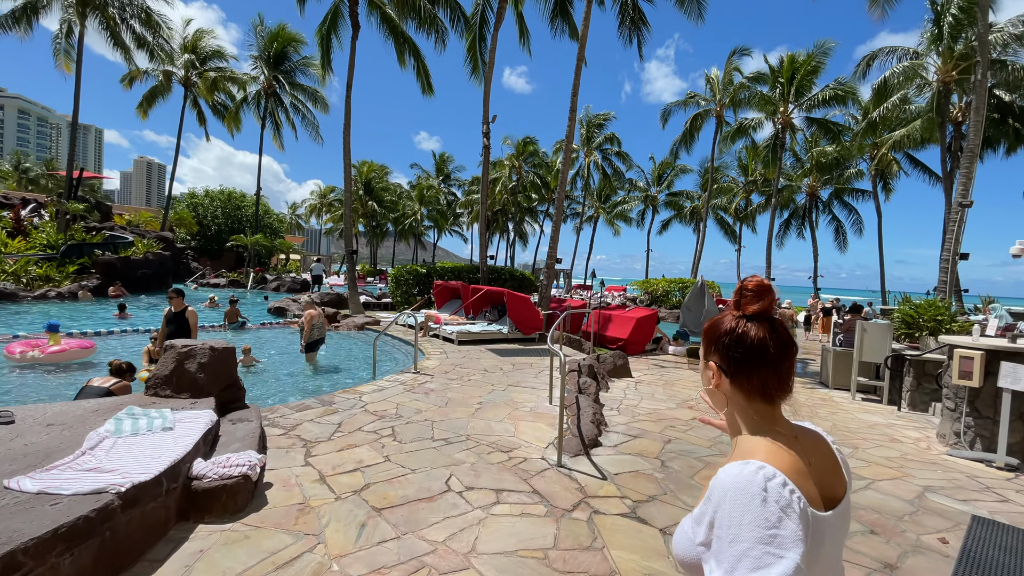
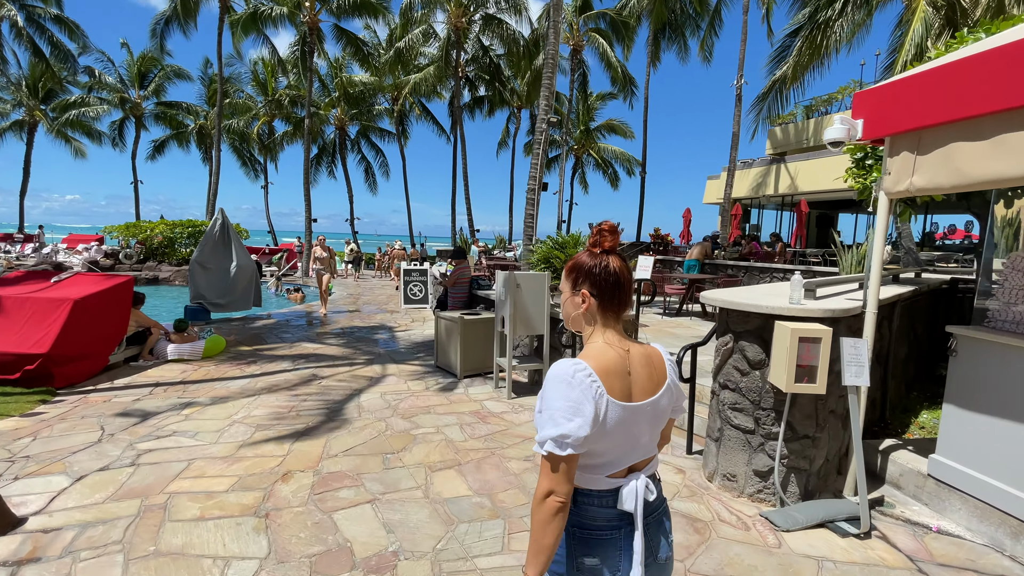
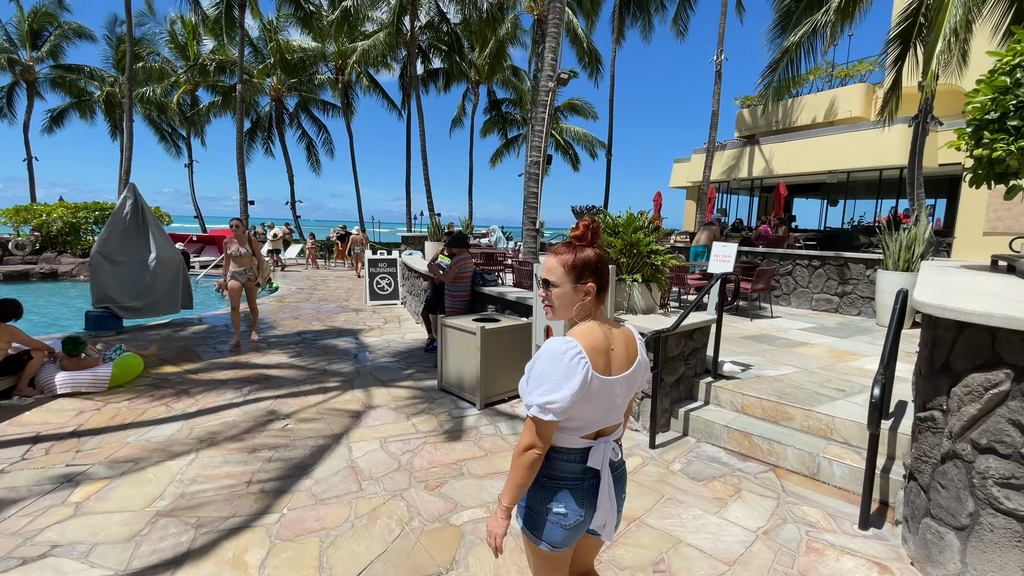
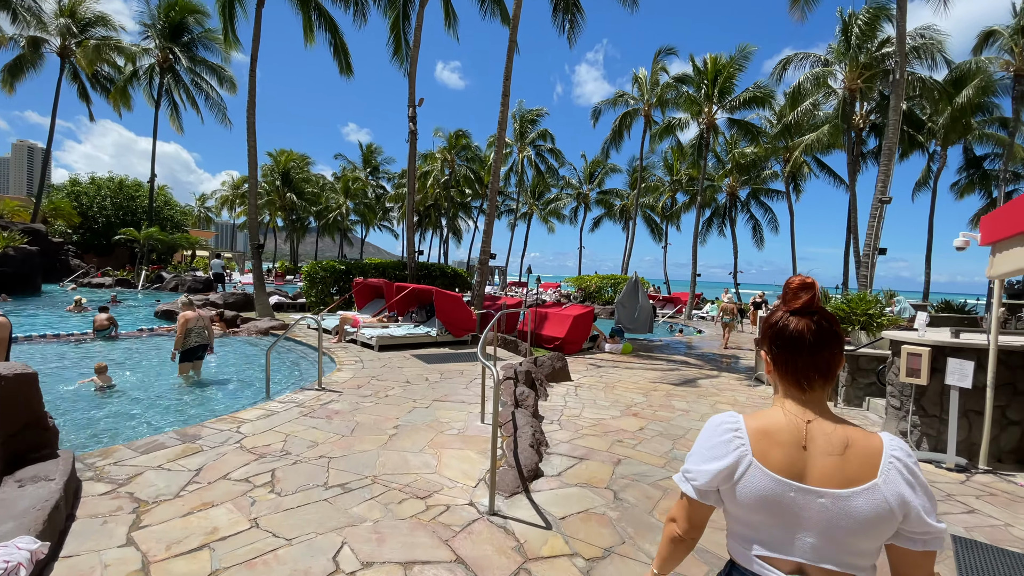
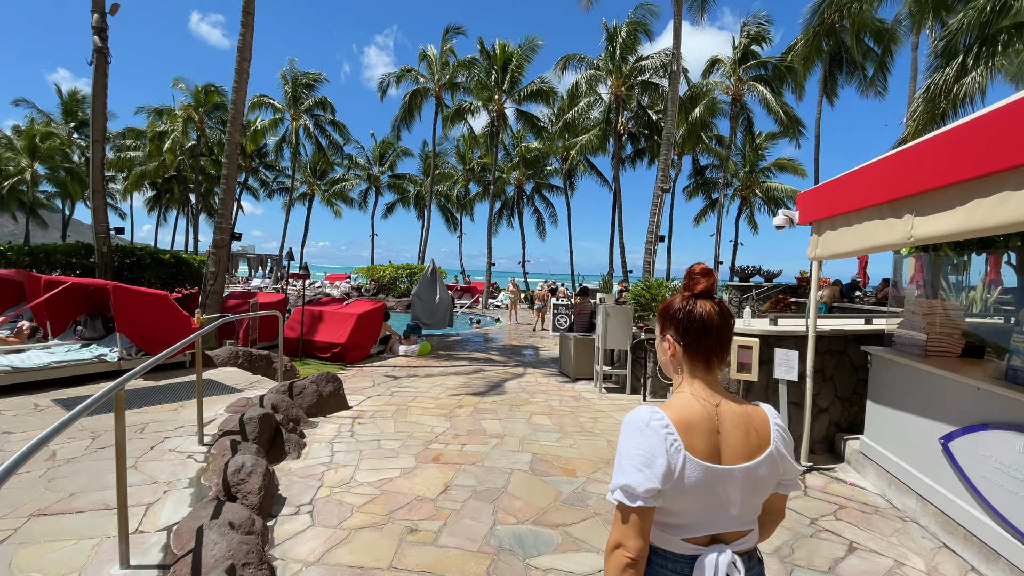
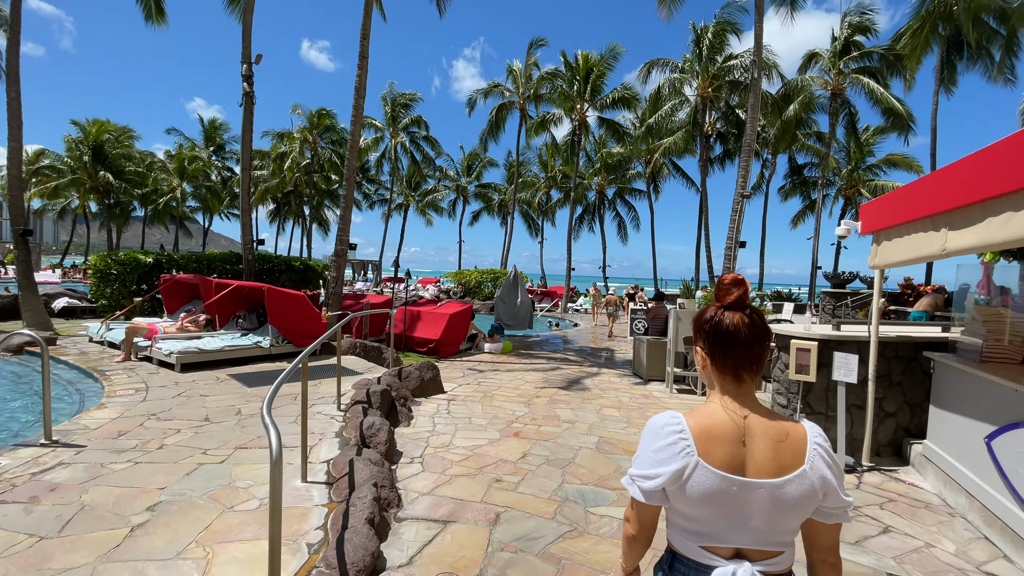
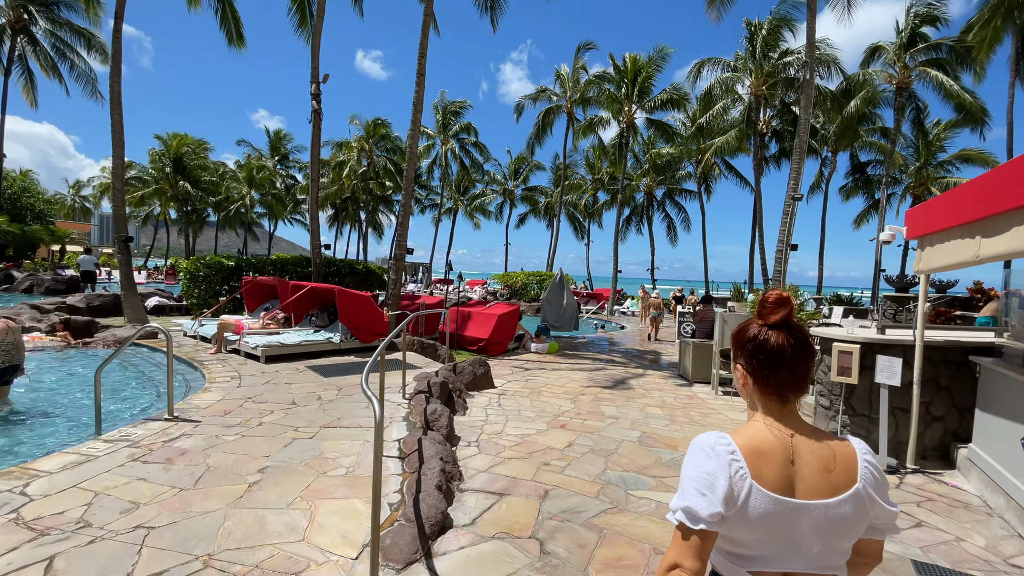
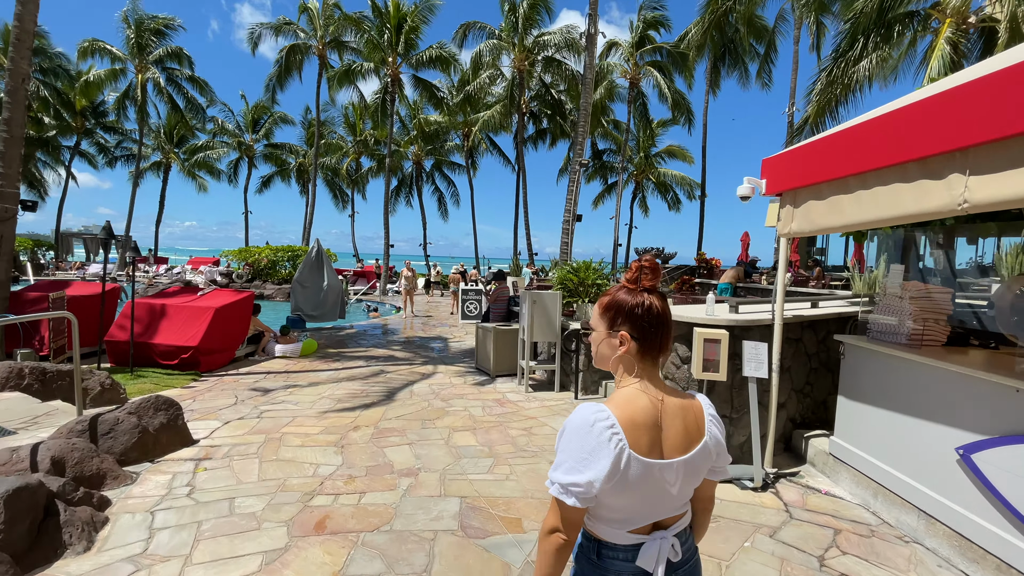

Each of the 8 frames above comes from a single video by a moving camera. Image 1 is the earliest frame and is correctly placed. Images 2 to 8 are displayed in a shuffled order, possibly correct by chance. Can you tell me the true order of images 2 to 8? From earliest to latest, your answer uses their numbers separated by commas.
4, 7, 6, 5, 8, 2, 3
